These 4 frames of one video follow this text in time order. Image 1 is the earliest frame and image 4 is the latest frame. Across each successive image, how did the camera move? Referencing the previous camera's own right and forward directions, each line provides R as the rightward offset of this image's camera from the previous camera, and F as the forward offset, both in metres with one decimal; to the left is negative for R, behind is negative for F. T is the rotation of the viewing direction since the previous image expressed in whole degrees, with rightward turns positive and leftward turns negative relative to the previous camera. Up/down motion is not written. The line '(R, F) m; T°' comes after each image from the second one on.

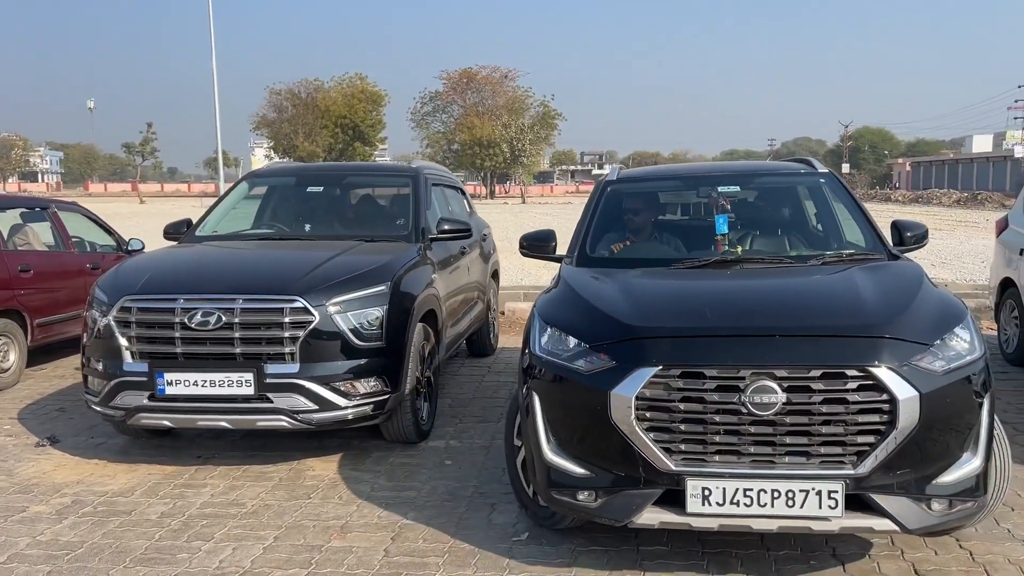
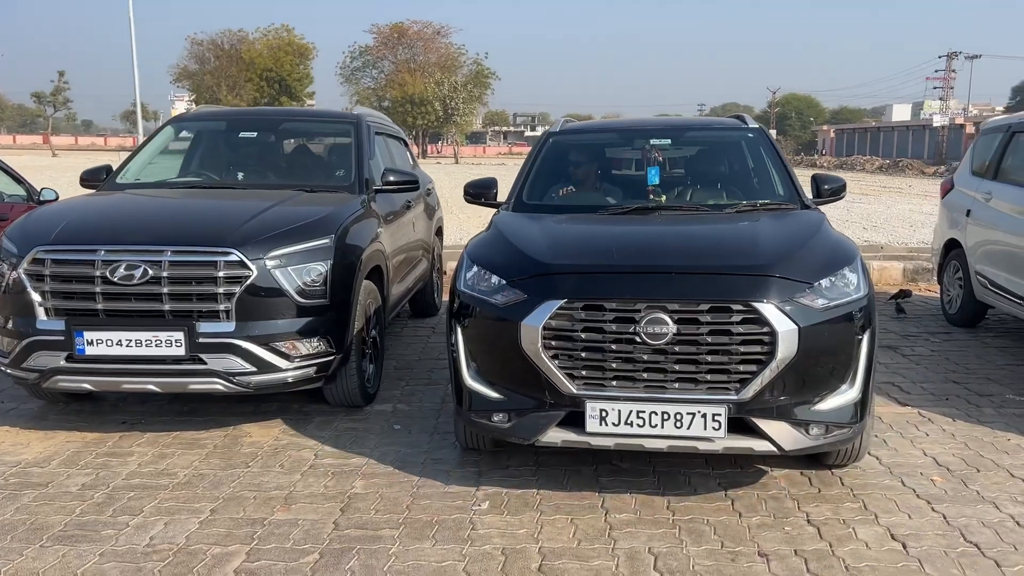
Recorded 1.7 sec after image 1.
(-0.1, +0.3) m; +5°
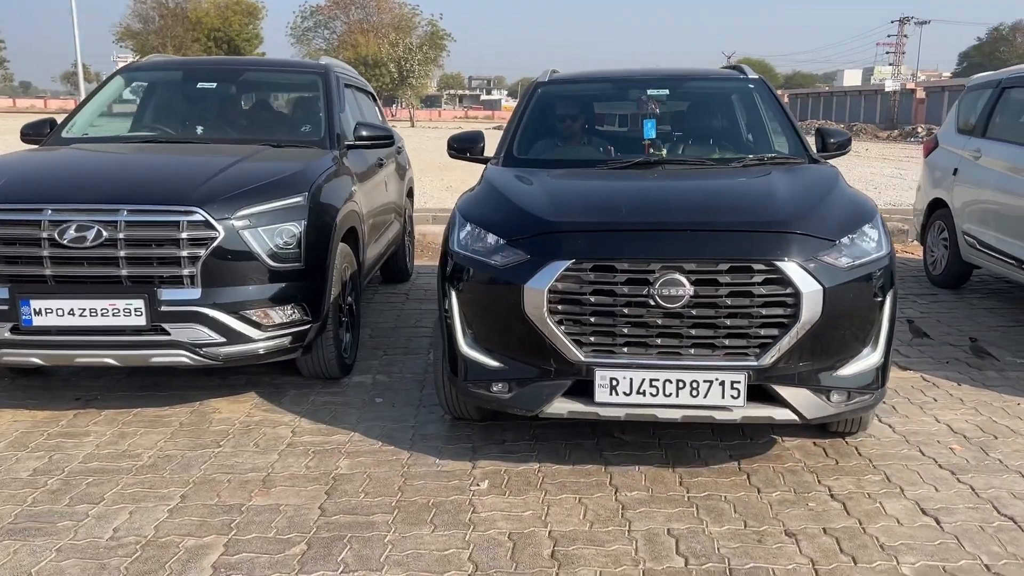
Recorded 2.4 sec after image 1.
(-0.2, +0.3) m; +3°
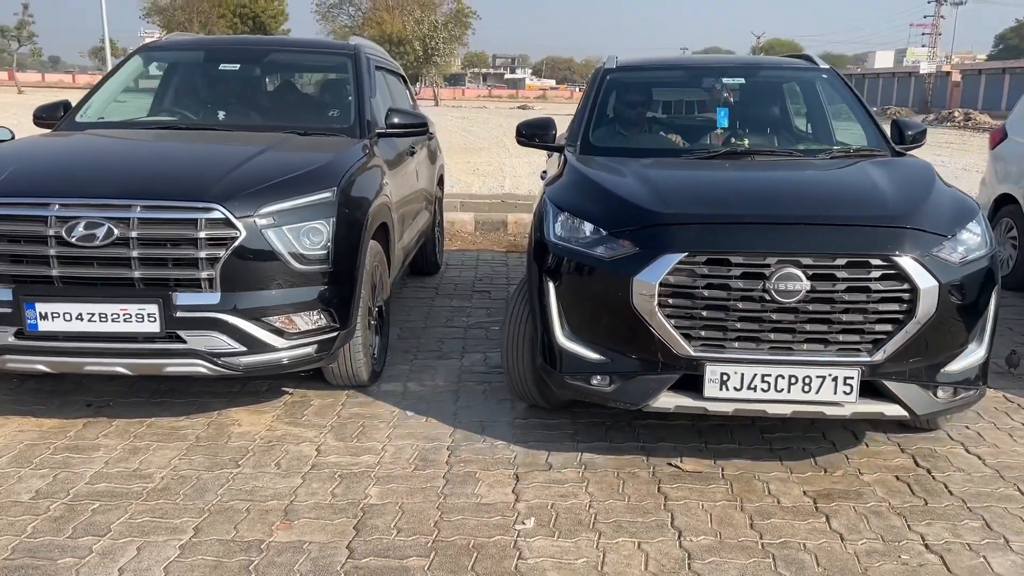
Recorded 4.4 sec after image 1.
(-0.1, +0.4) m; -1°
